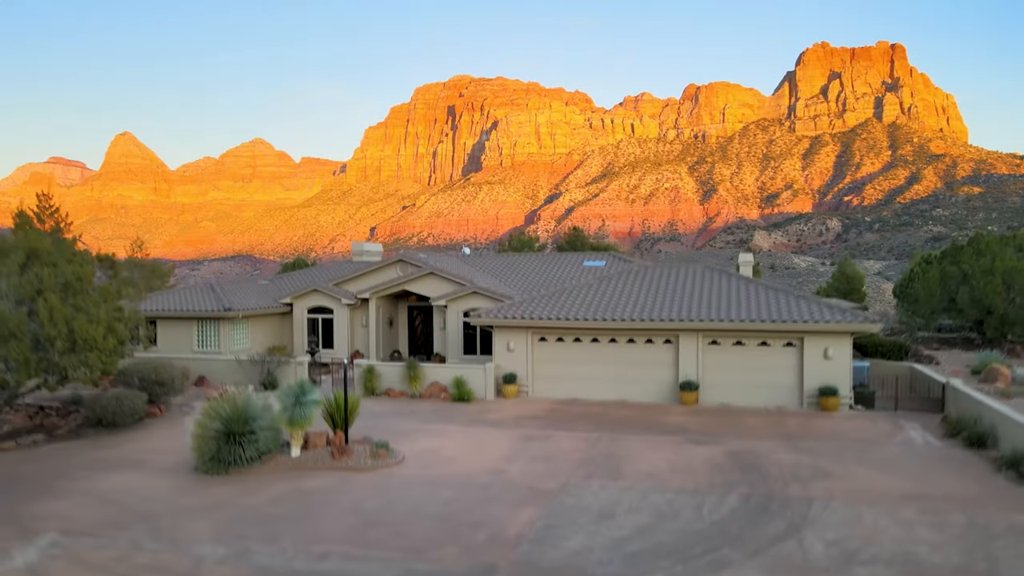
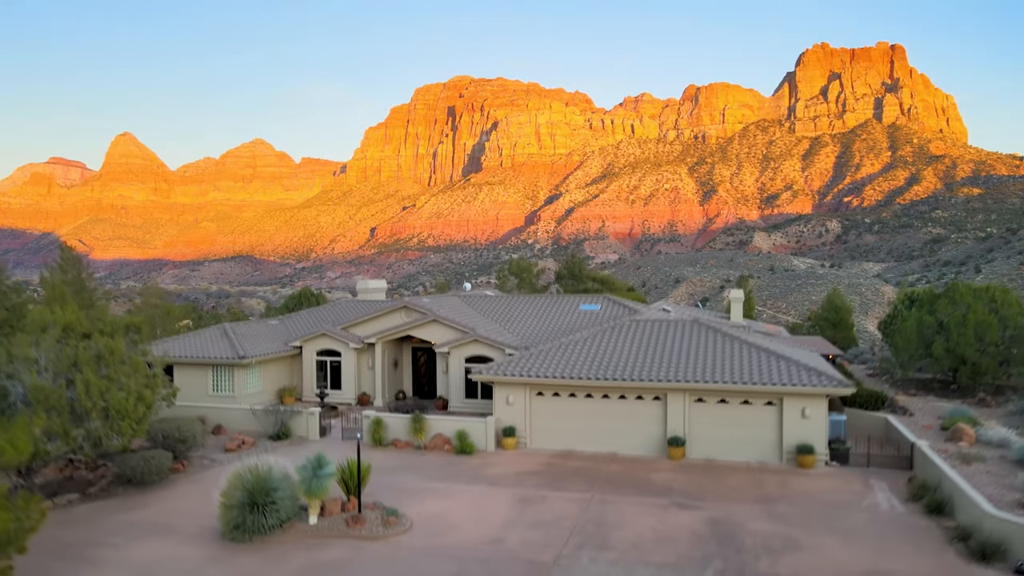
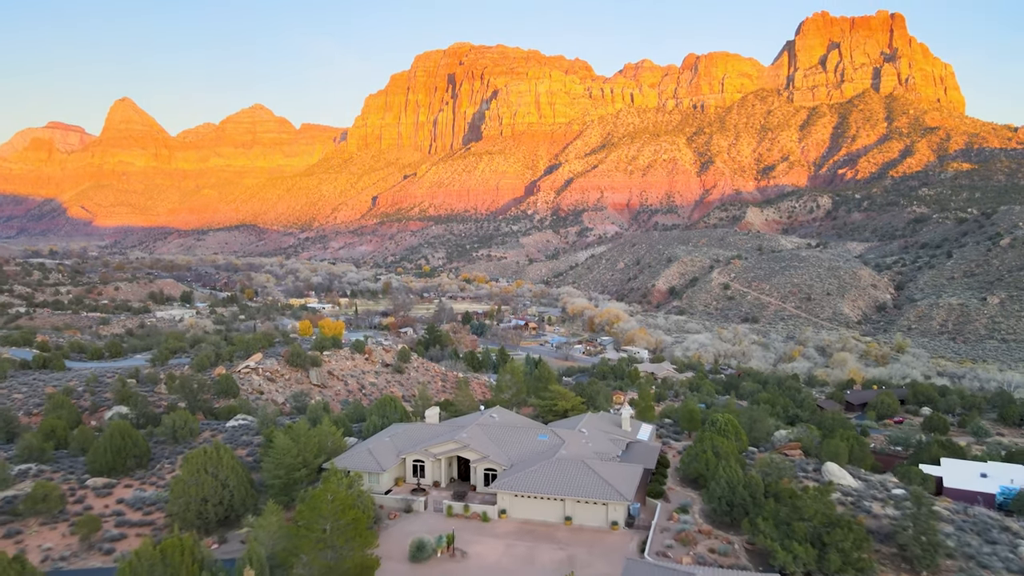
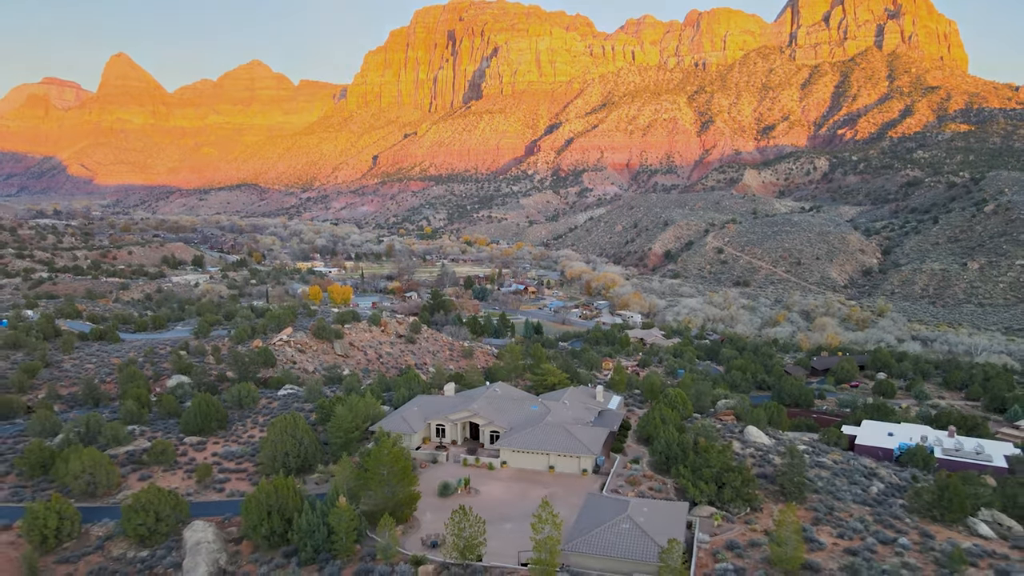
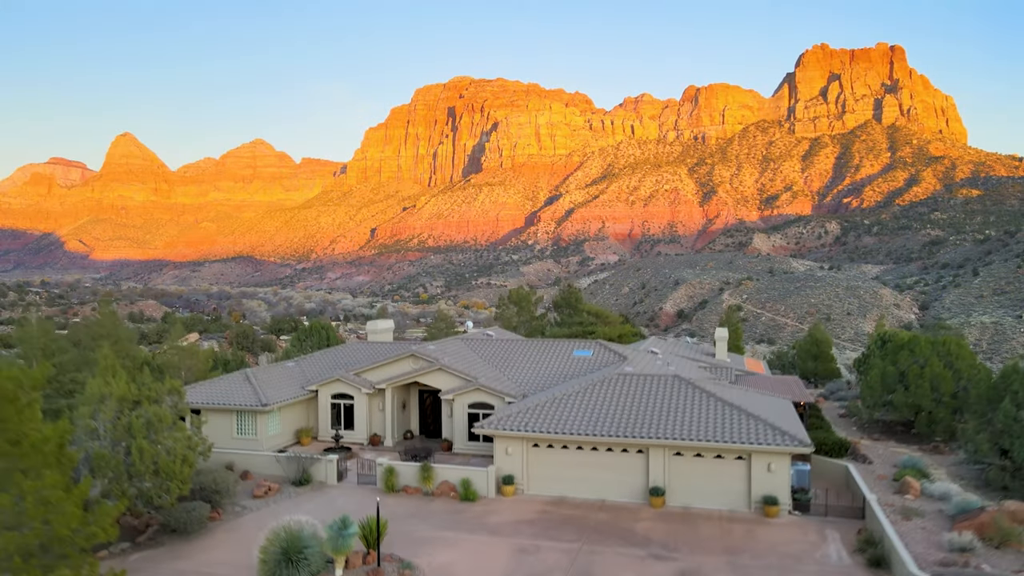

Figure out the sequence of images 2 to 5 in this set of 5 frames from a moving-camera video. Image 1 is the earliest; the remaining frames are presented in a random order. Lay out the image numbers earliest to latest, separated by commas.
2, 5, 3, 4
